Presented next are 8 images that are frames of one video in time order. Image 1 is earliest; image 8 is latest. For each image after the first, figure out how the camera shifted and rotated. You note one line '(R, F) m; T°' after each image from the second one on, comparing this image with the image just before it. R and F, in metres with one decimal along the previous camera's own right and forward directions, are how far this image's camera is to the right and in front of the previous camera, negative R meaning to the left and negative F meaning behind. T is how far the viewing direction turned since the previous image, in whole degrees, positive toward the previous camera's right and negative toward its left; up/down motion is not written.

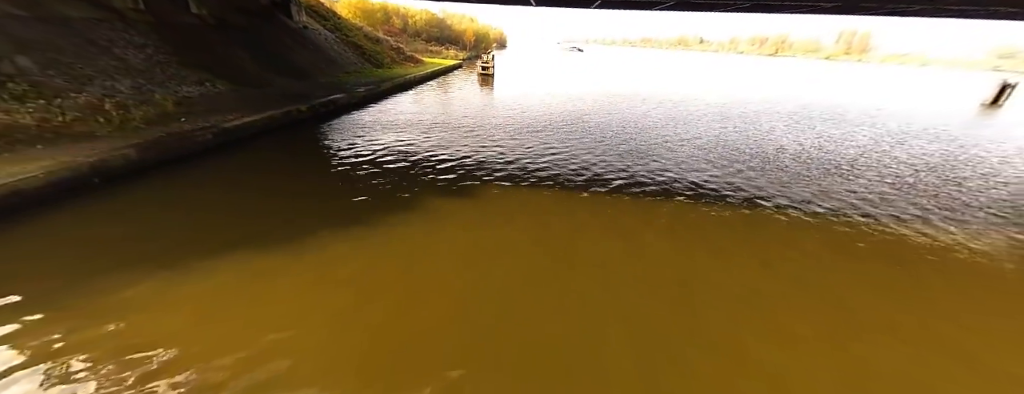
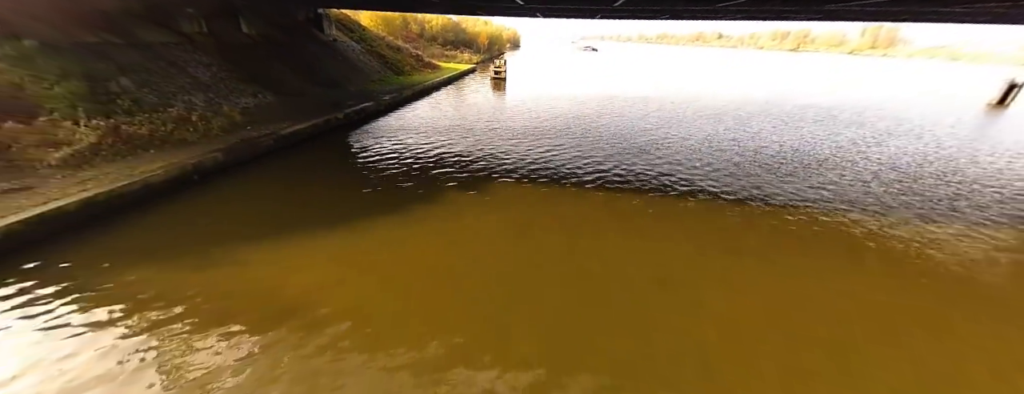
(+0.3, -1.9) m; -2°
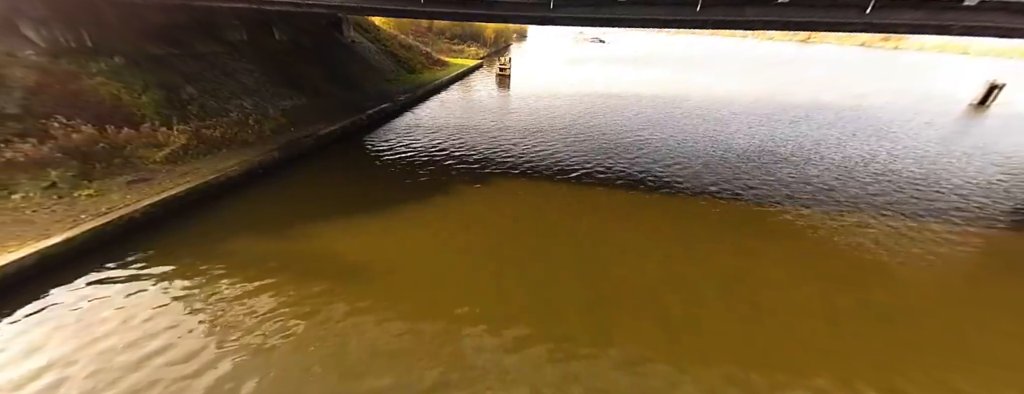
(+0.2, -2.4) m; -1°
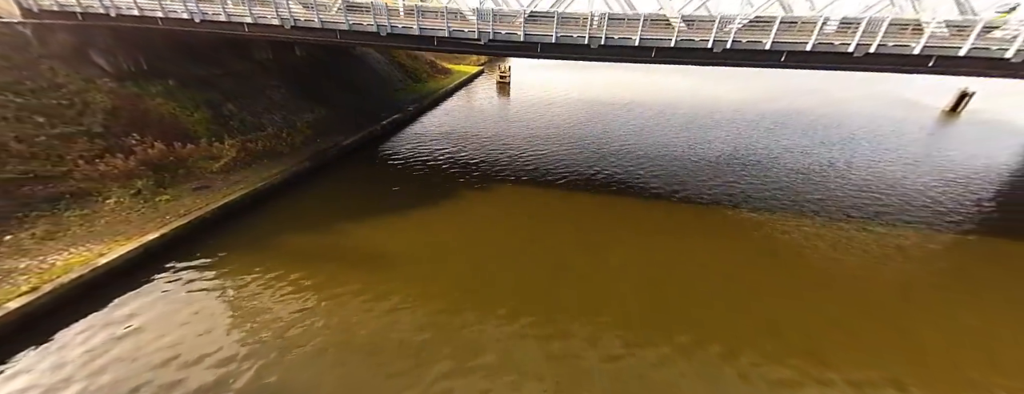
(+0.2, -2.2) m; 0°
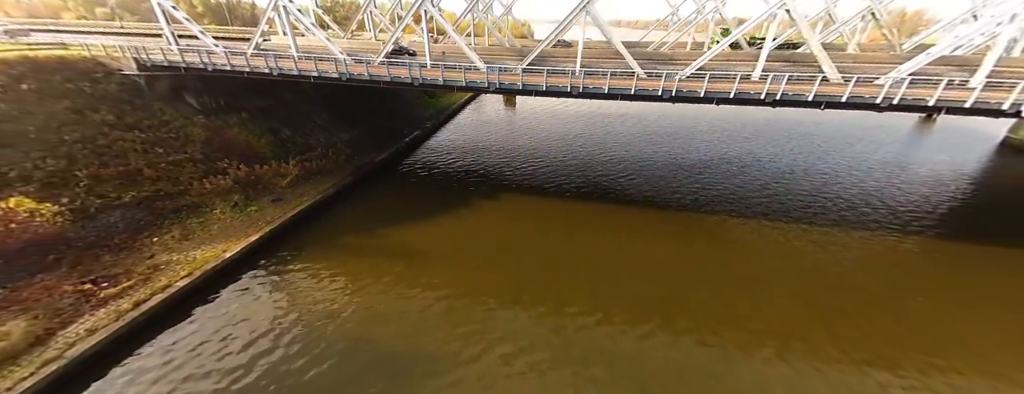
(+0.3, -3.6) m; -1°
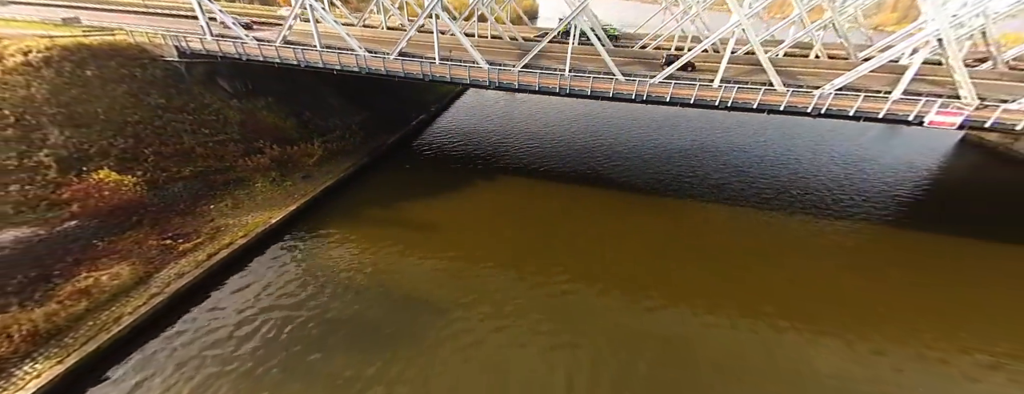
(+0.2, -2.8) m; 0°
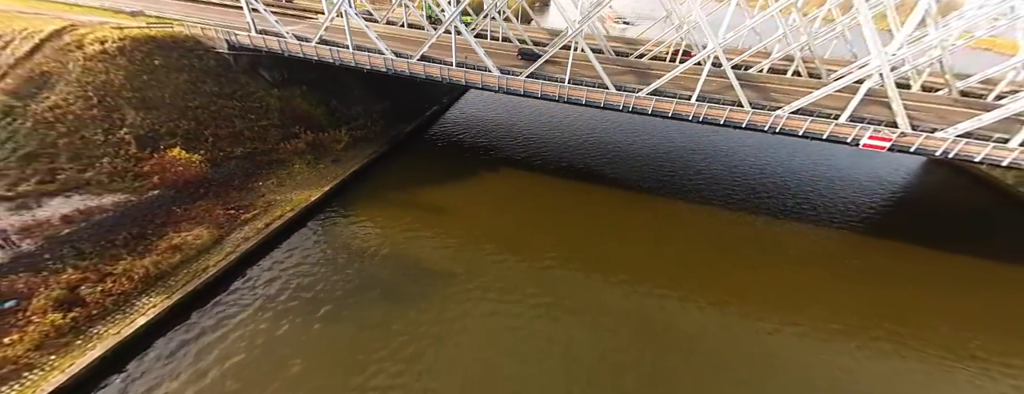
(+0.1, -3.1) m; 0°
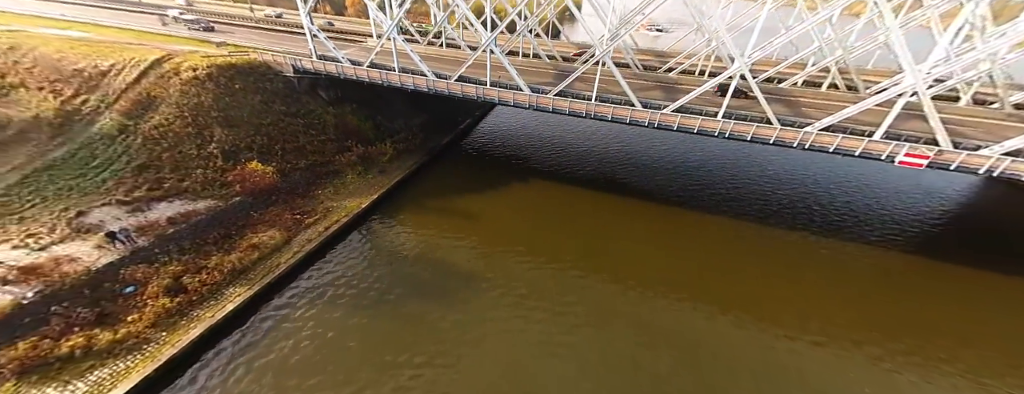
(+0.2, -1.4) m; -5°
